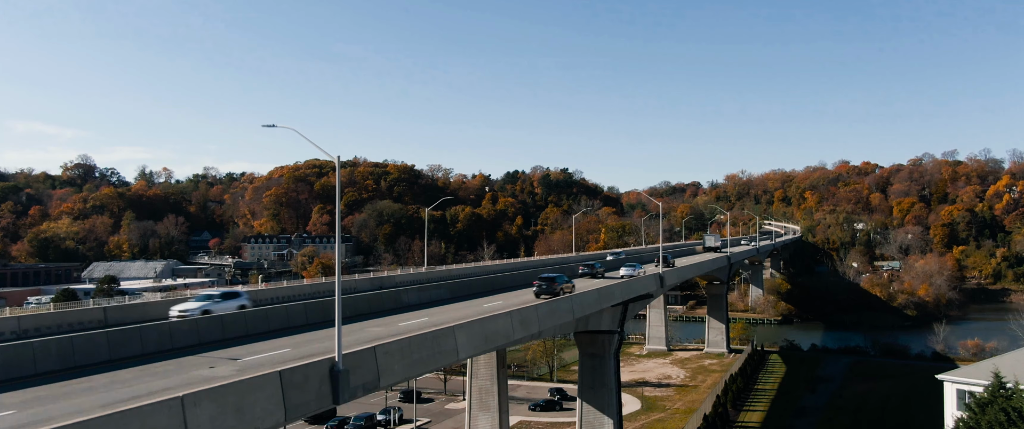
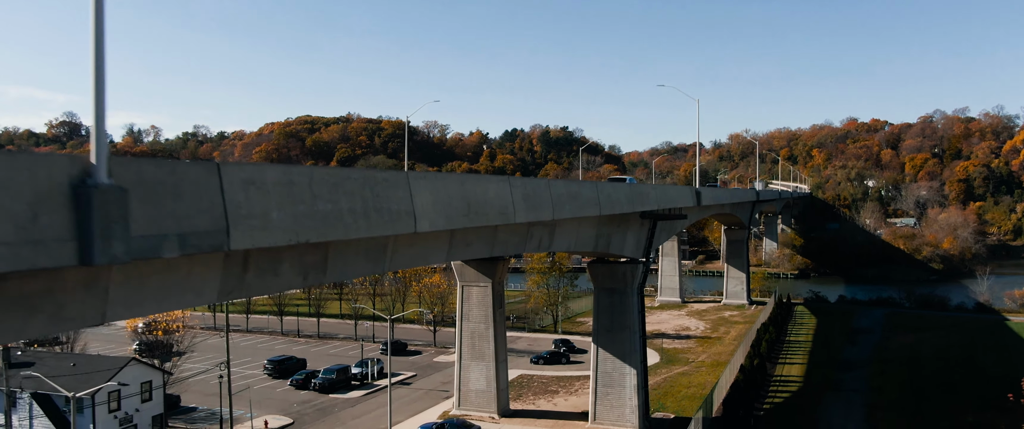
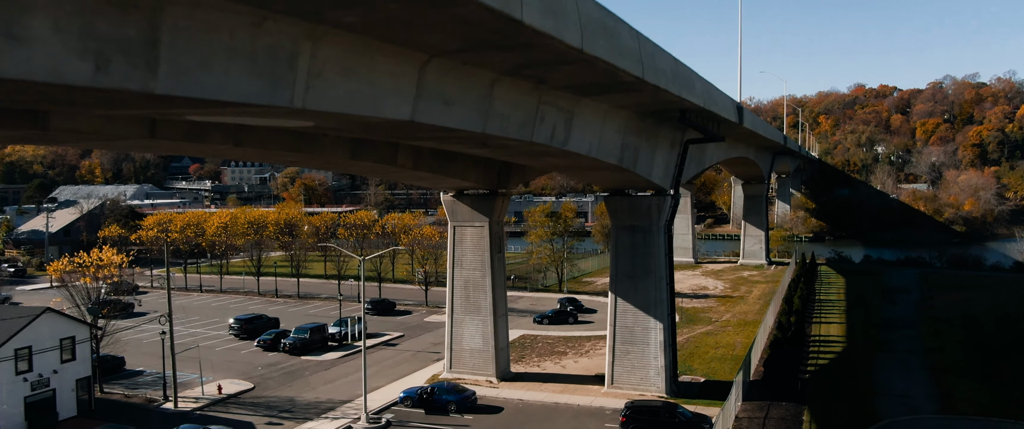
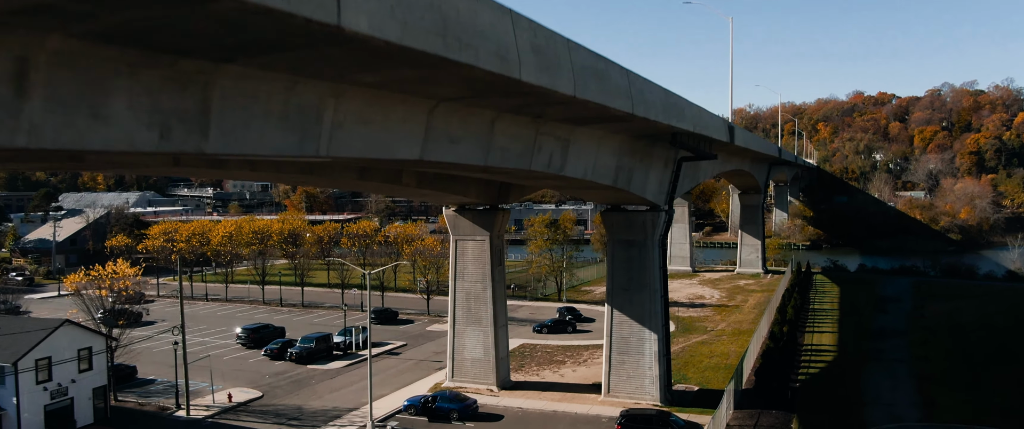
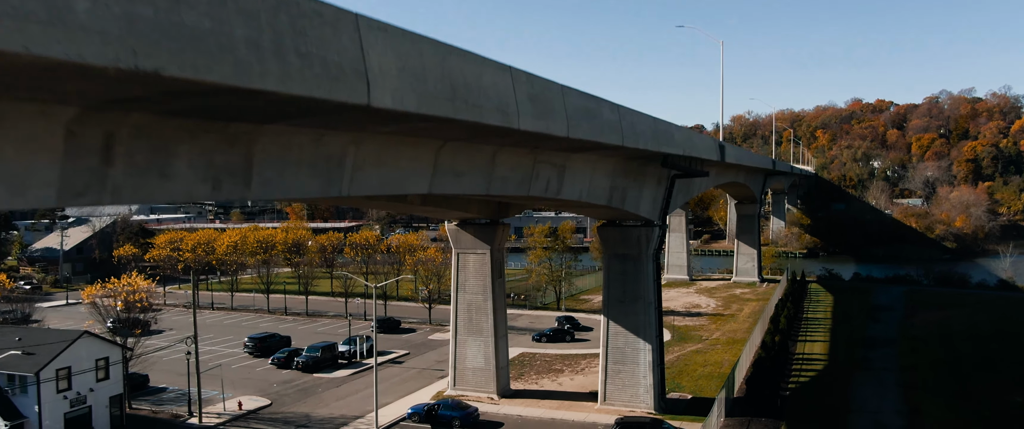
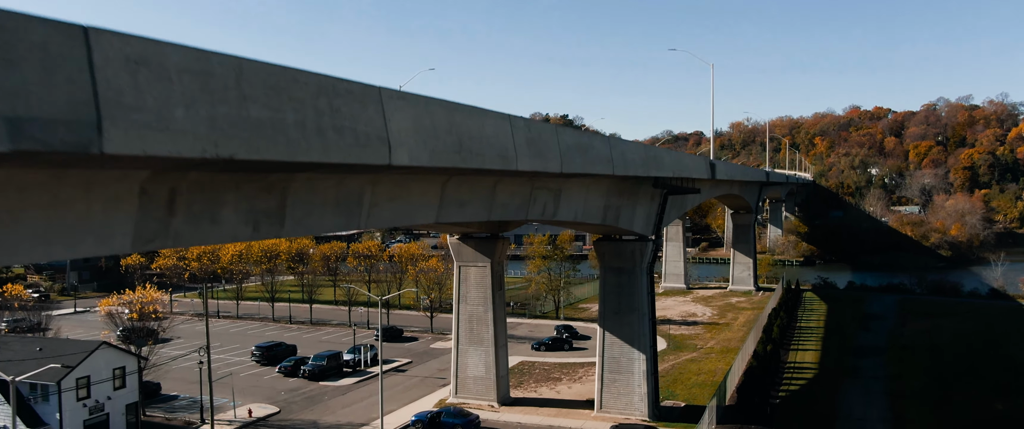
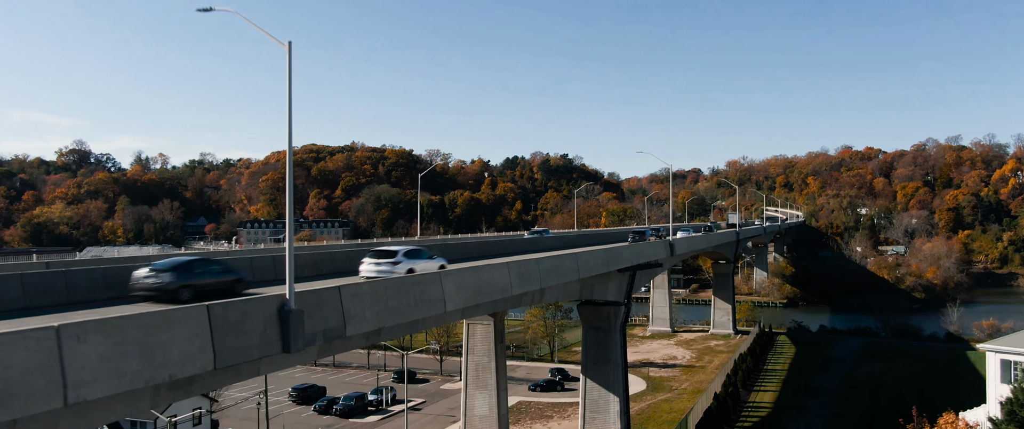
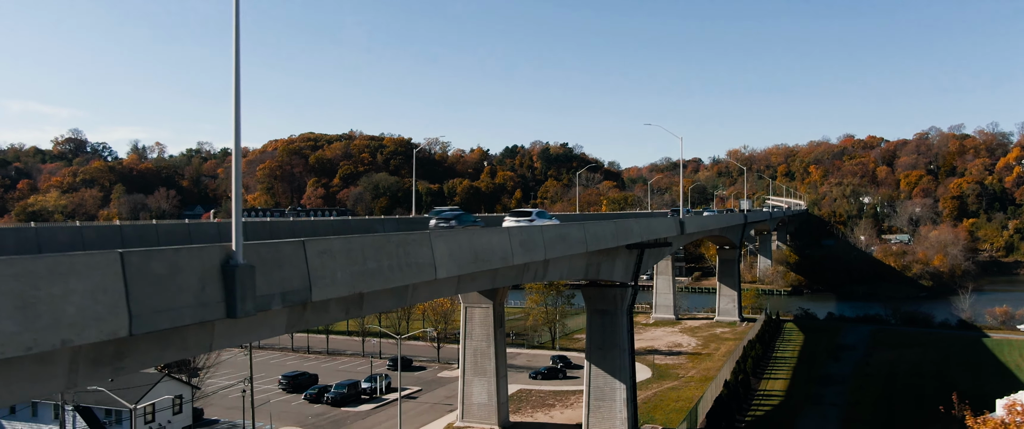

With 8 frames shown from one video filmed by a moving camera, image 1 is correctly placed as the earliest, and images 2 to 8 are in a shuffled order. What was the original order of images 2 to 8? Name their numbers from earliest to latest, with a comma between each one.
7, 8, 2, 6, 5, 4, 3
